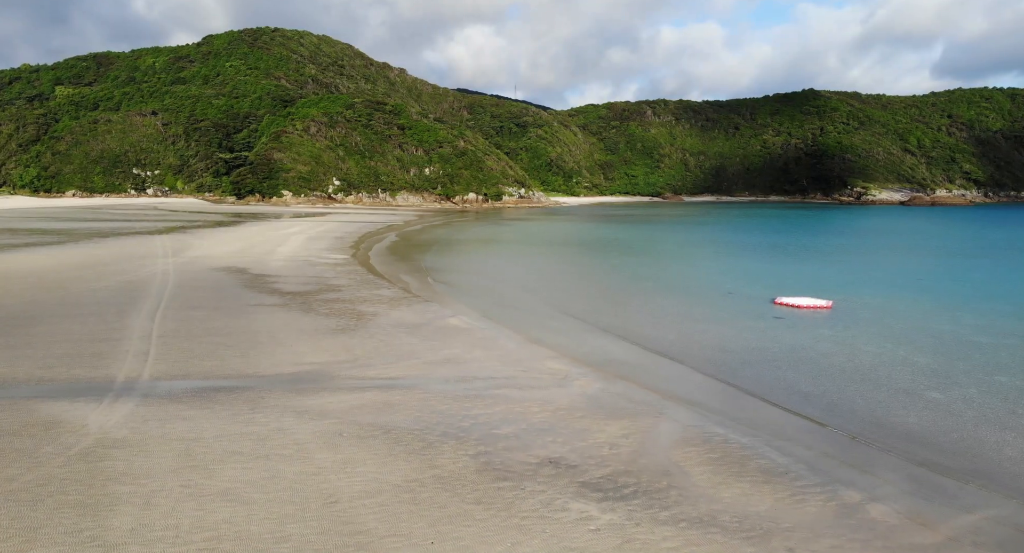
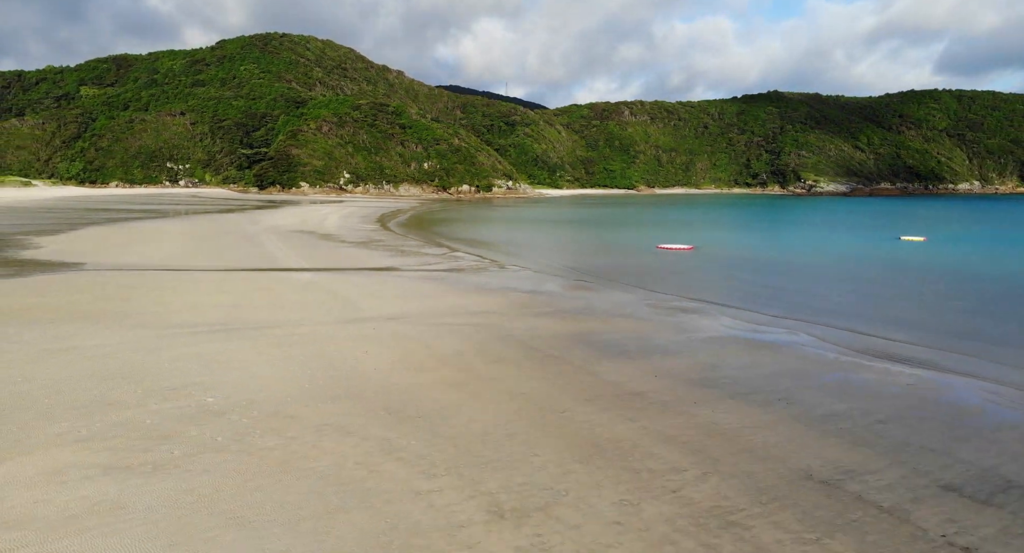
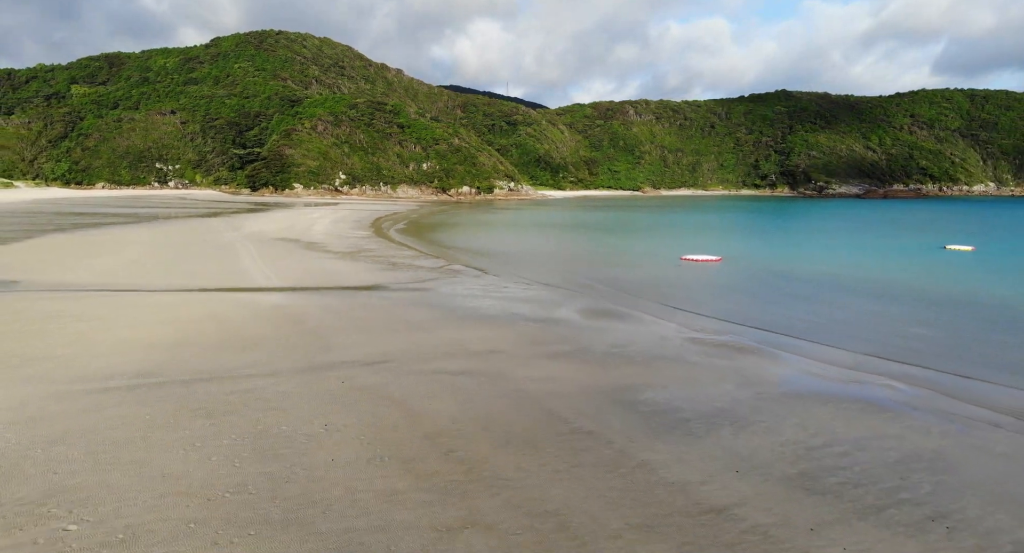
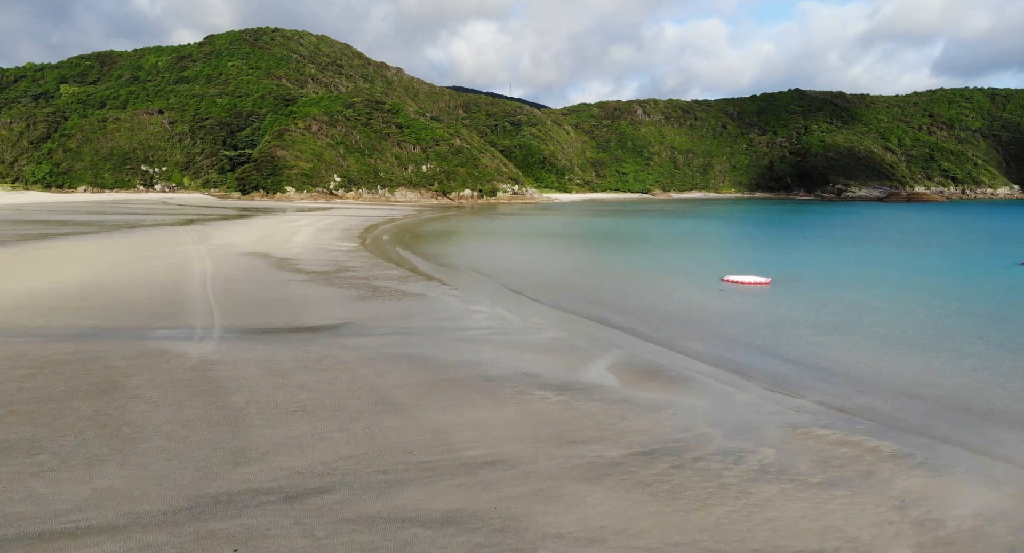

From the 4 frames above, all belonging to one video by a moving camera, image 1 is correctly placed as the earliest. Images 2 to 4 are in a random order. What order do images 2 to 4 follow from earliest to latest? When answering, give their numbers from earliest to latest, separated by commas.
4, 3, 2
